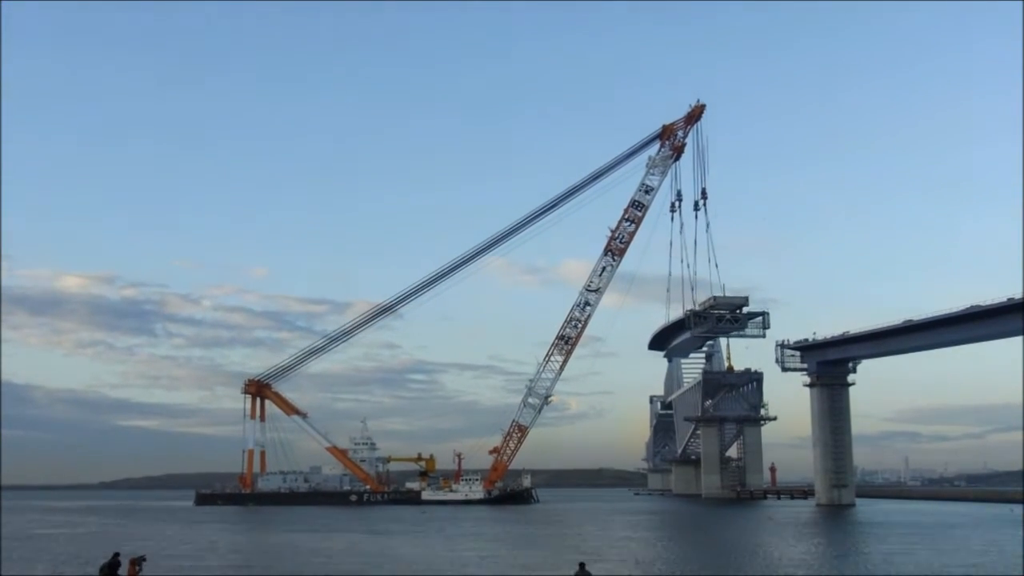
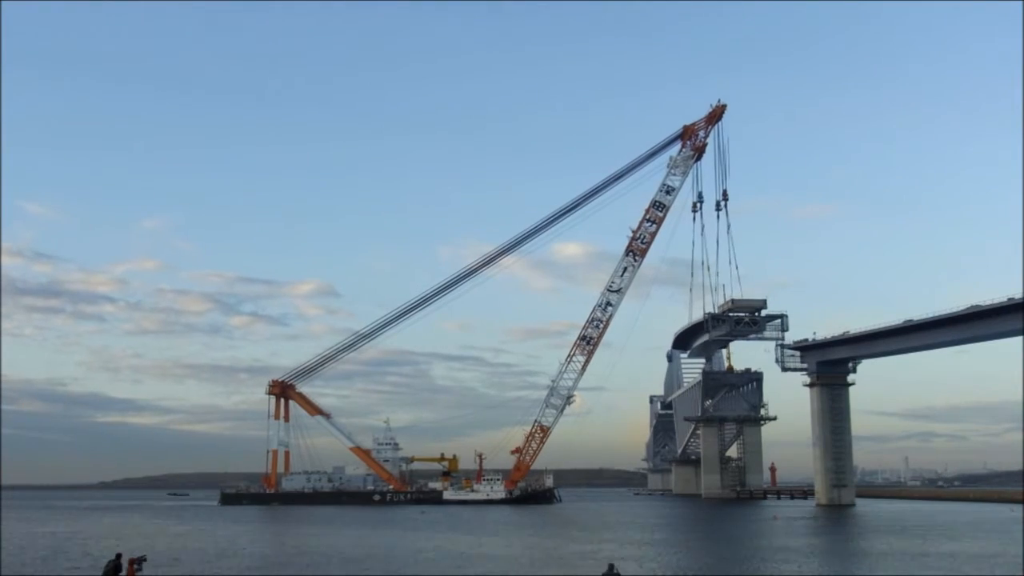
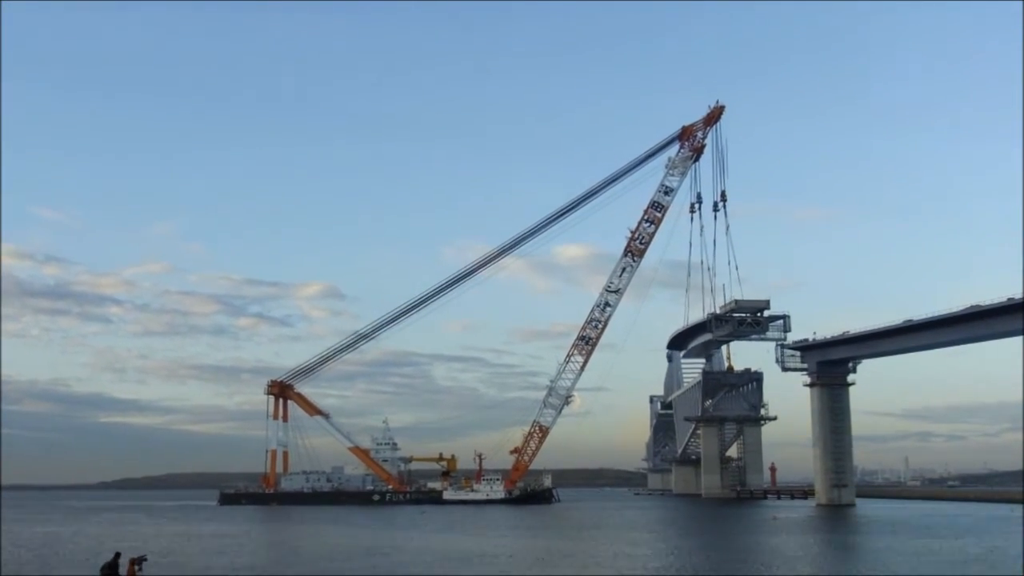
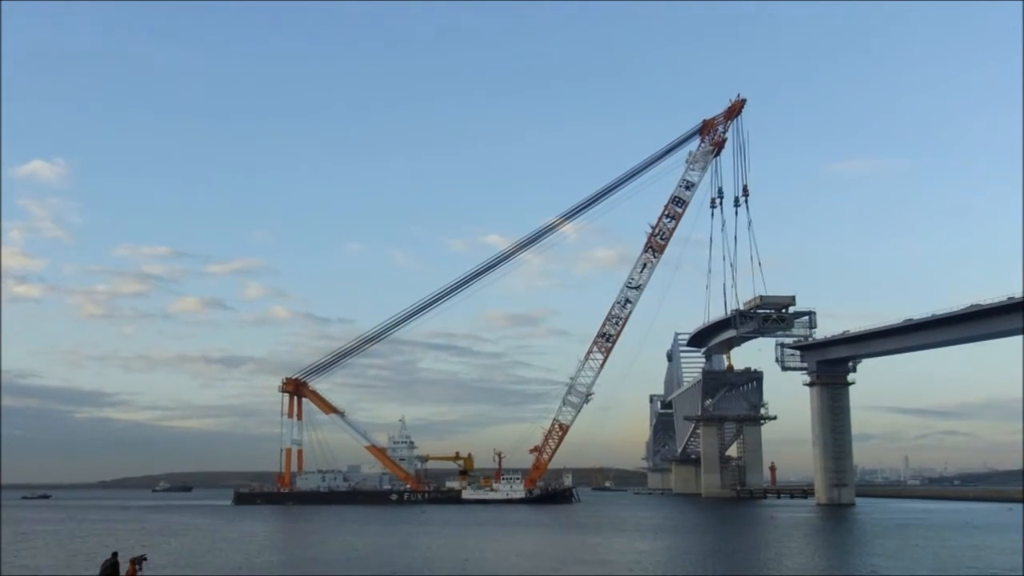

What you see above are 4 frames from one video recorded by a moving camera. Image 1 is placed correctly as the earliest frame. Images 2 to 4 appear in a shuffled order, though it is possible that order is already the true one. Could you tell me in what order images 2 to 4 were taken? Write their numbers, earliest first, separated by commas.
3, 2, 4
